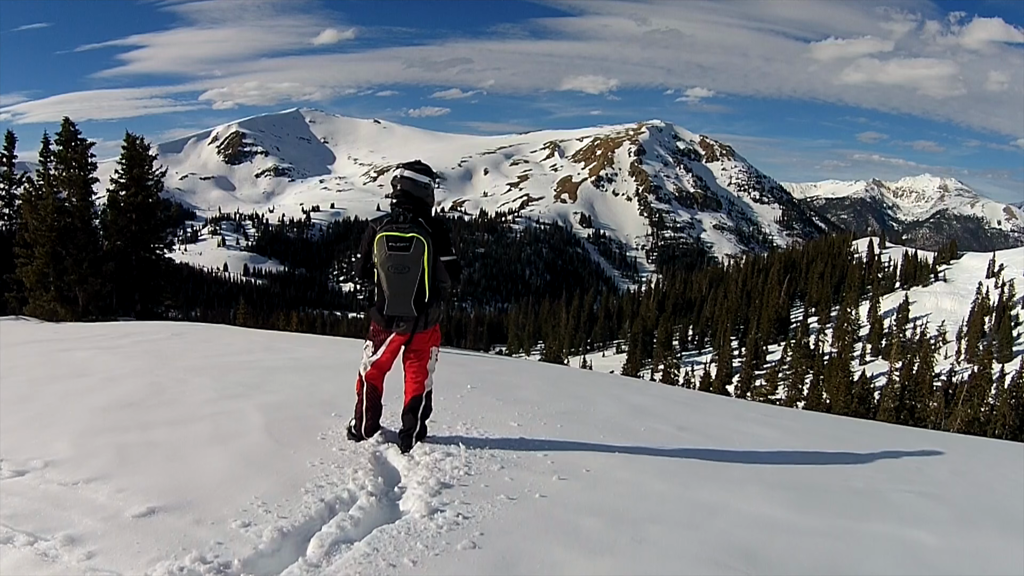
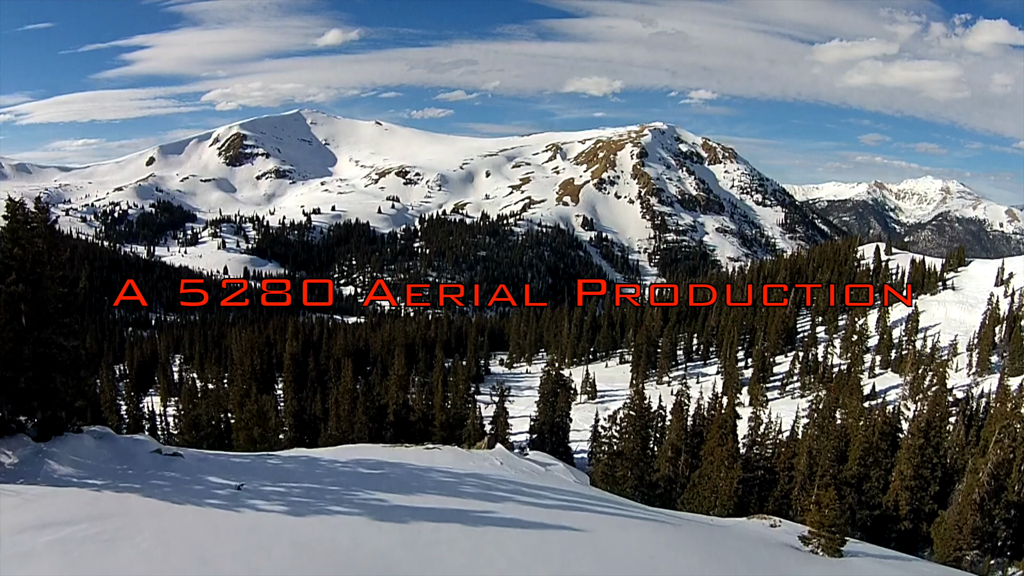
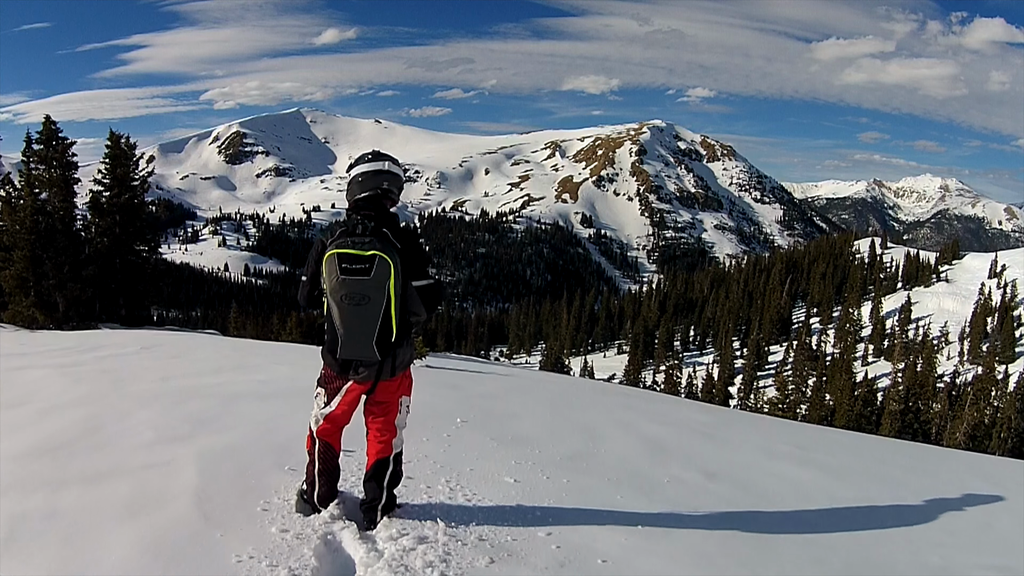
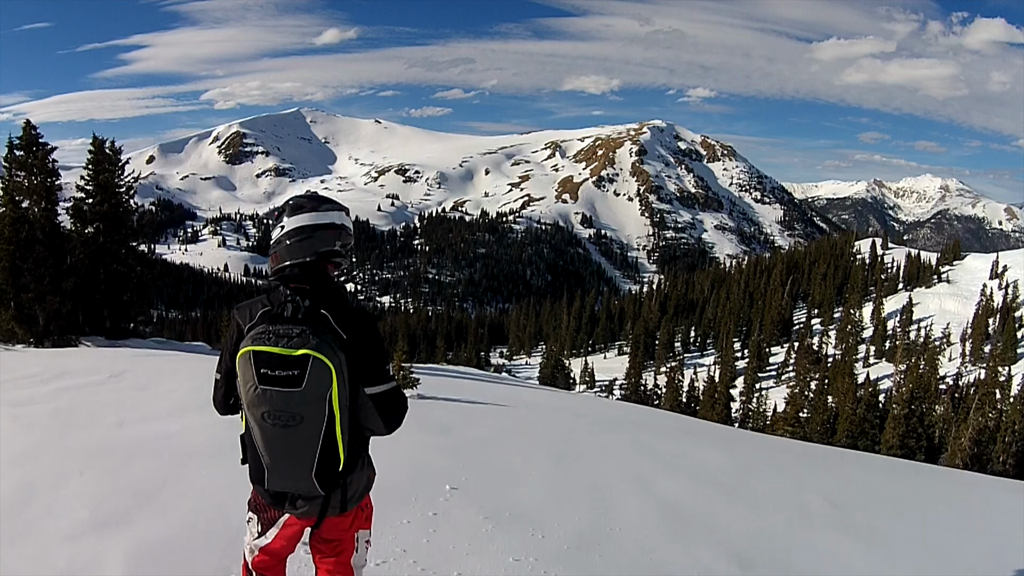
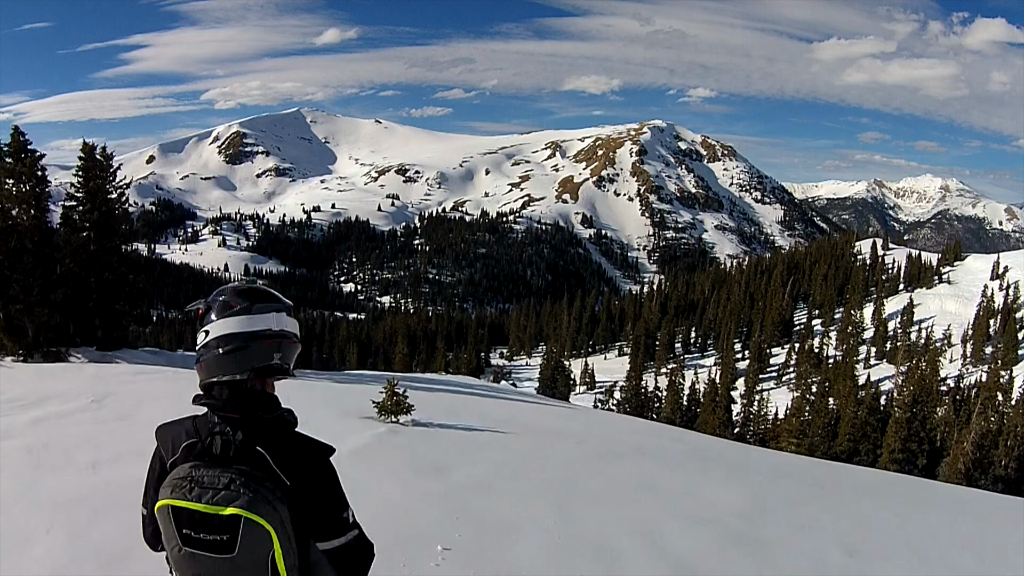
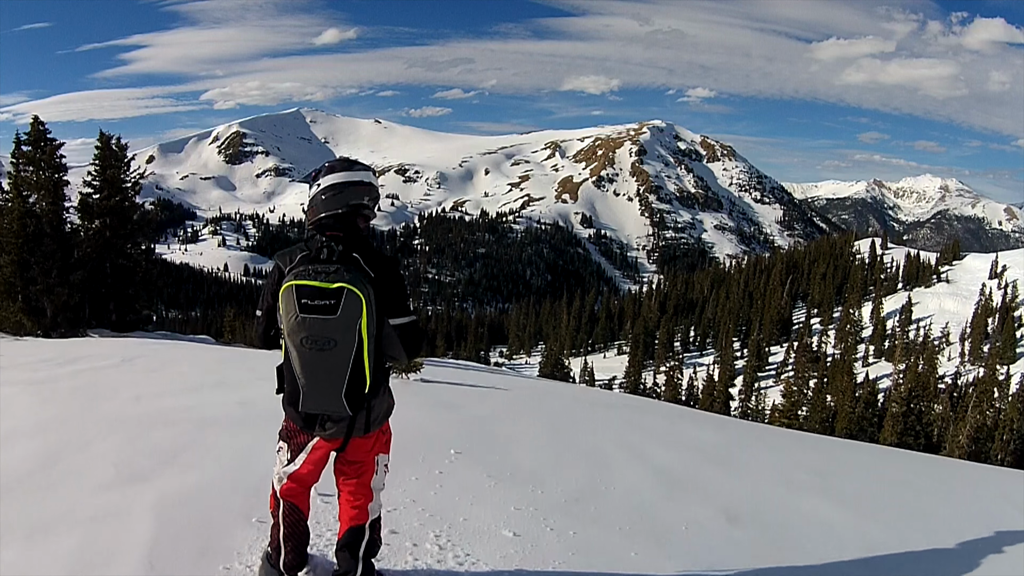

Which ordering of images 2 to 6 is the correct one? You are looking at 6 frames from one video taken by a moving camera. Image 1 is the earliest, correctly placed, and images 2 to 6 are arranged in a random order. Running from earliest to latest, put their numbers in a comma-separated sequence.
3, 6, 4, 5, 2
